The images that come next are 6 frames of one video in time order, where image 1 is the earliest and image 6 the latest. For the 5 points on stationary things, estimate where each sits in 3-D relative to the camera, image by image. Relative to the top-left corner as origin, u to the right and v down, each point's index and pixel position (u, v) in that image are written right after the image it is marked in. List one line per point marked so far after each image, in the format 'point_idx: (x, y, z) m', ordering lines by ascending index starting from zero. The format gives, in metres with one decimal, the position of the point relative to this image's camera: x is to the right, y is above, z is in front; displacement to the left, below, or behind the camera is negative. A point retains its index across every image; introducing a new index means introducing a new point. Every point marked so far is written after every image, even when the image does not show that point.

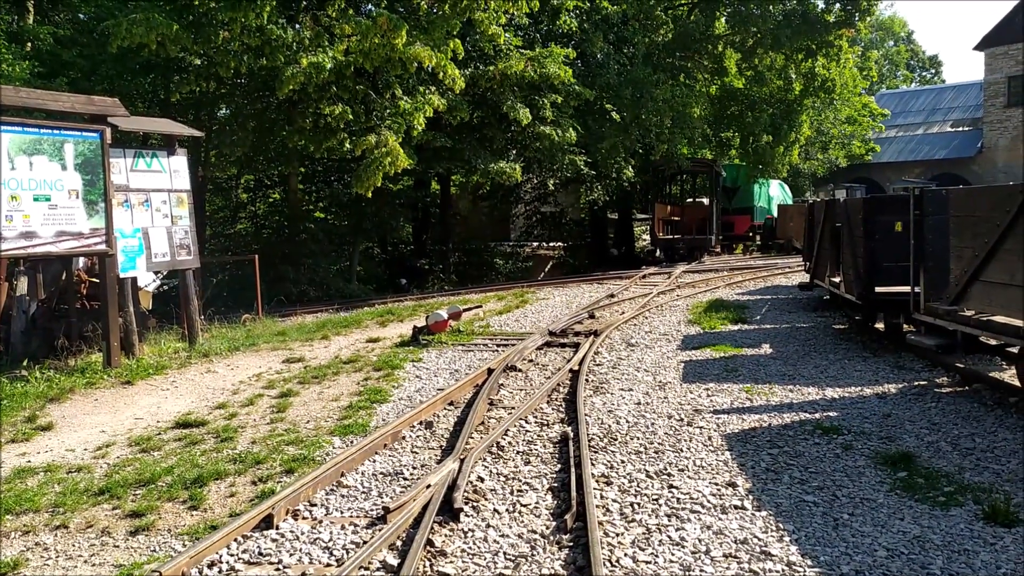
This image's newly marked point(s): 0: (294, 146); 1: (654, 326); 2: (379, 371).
0: (-4.4, +2.9, +17.7) m
1: (+2.0, -0.5, +12.2) m
2: (-1.5, -0.9, +9.7) m
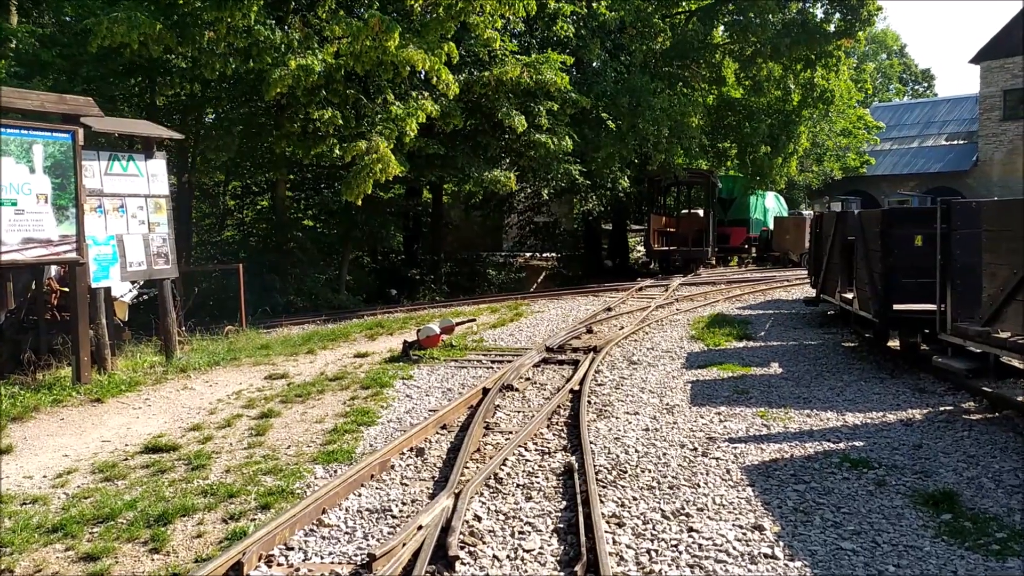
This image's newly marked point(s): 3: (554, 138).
0: (-4.5, +2.7, +17.1) m
1: (+1.9, -0.7, +11.7) m
2: (-1.5, -1.1, +9.2) m
3: (+0.9, +3.4, +20.0) m
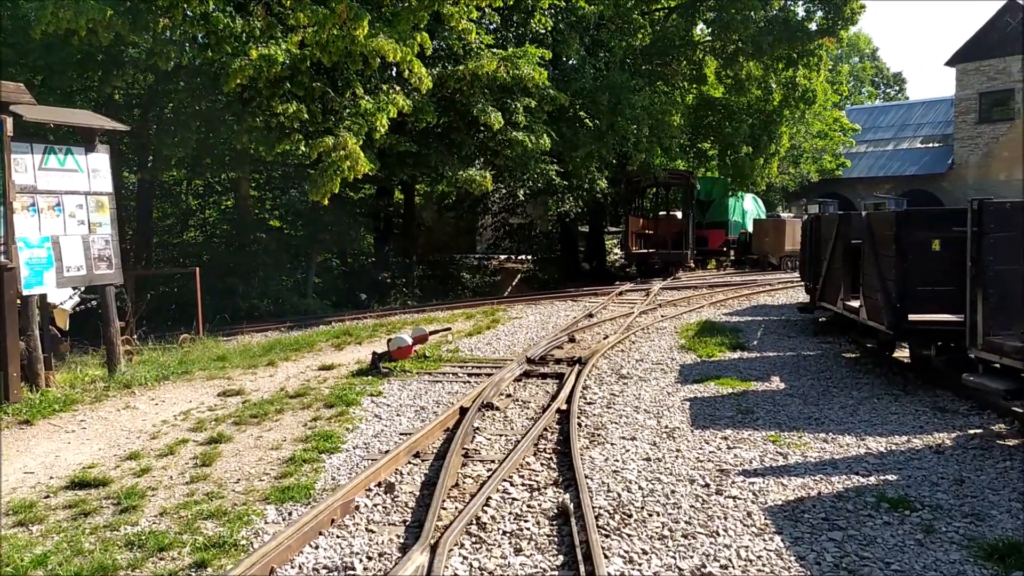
0: (-4.9, +2.6, +16.1) m
1: (+1.6, -0.8, +10.9) m
2: (-1.7, -1.1, +8.3) m
3: (+0.4, +3.3, +19.1) m
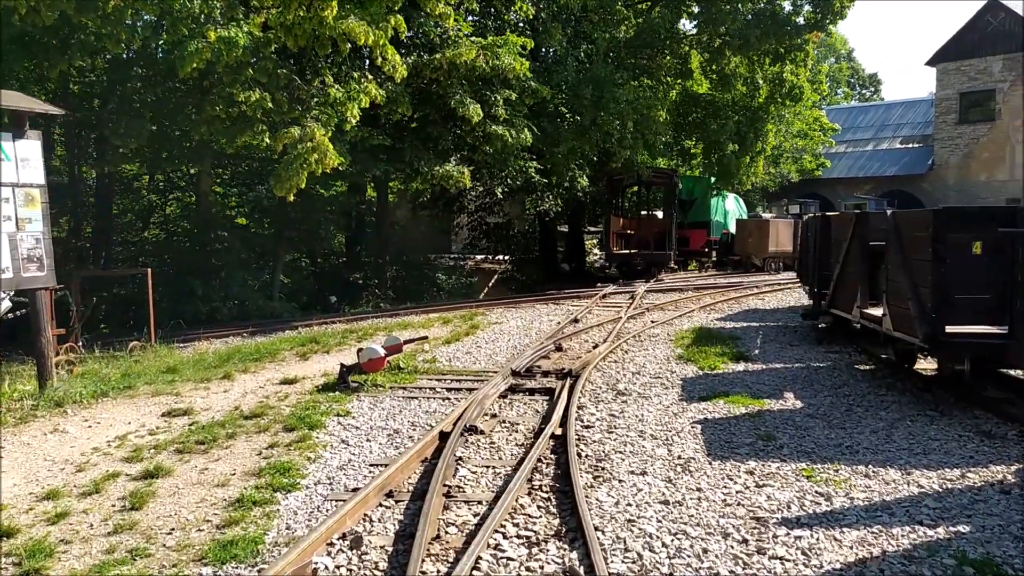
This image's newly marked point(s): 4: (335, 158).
0: (-5.2, +2.5, +15.0) m
1: (+1.4, -0.8, +10.0) m
2: (-1.8, -1.2, +7.2) m
3: (0.0, +3.2, +18.1) m
4: (-2.7, +2.0, +13.6) m
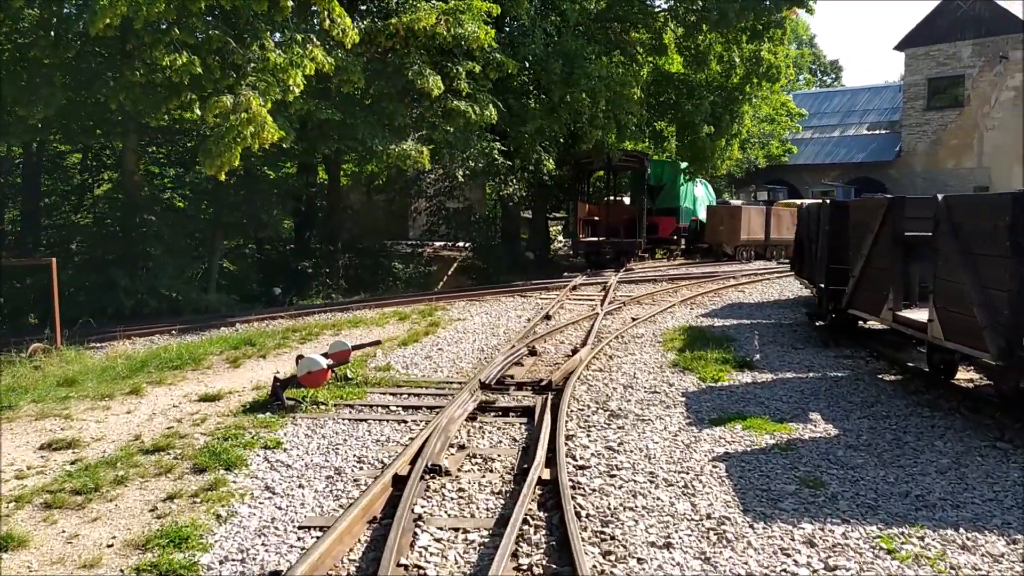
0: (-5.8, +2.7, +13.1) m
1: (+1.1, -0.8, +8.5) m
2: (-2.0, -1.2, +5.6) m
3: (-0.7, +3.4, +16.5) m
4: (-3.2, +2.1, +11.9) m
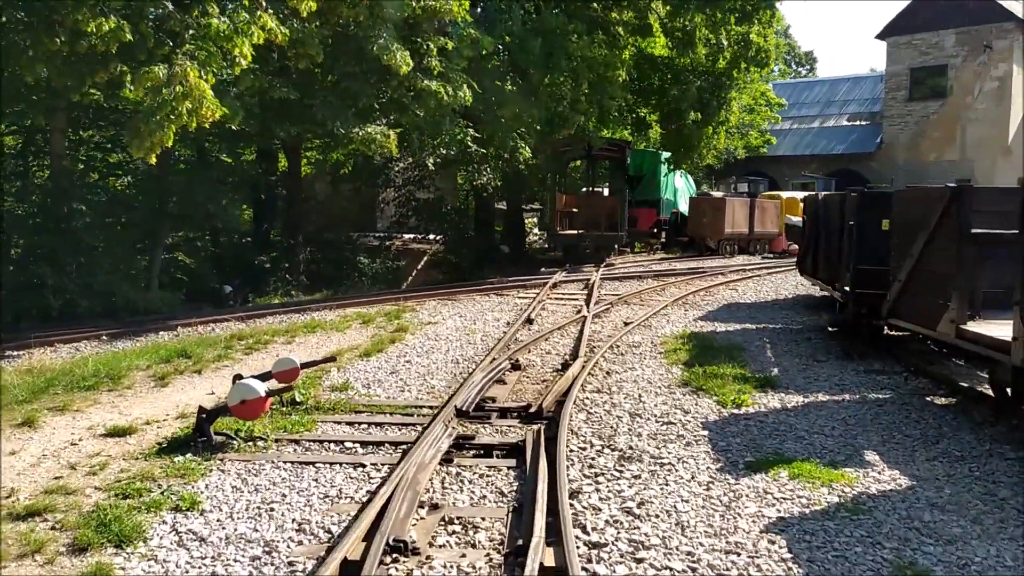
0: (-6.1, +2.7, +11.5) m
1: (+1.0, -0.9, +7.1) m
2: (-2.0, -1.3, +4.2) m
3: (-1.1, +3.4, +15.1) m
4: (-3.4, +2.1, +10.3) m
